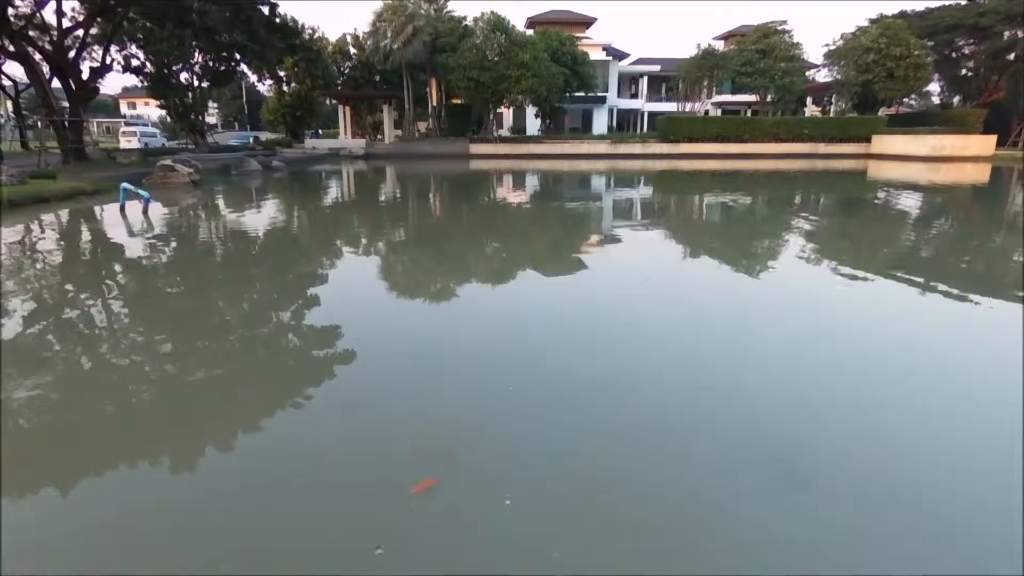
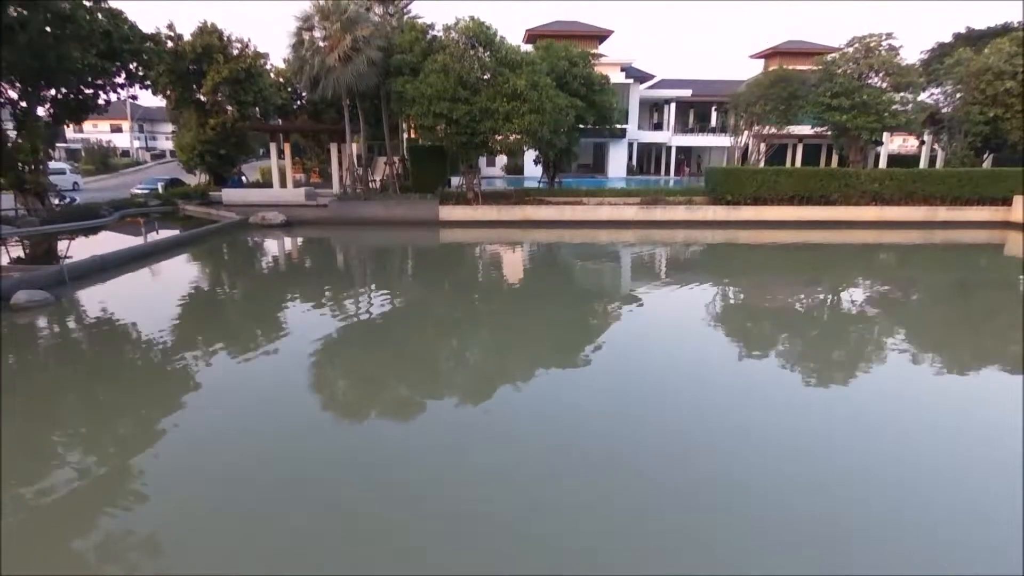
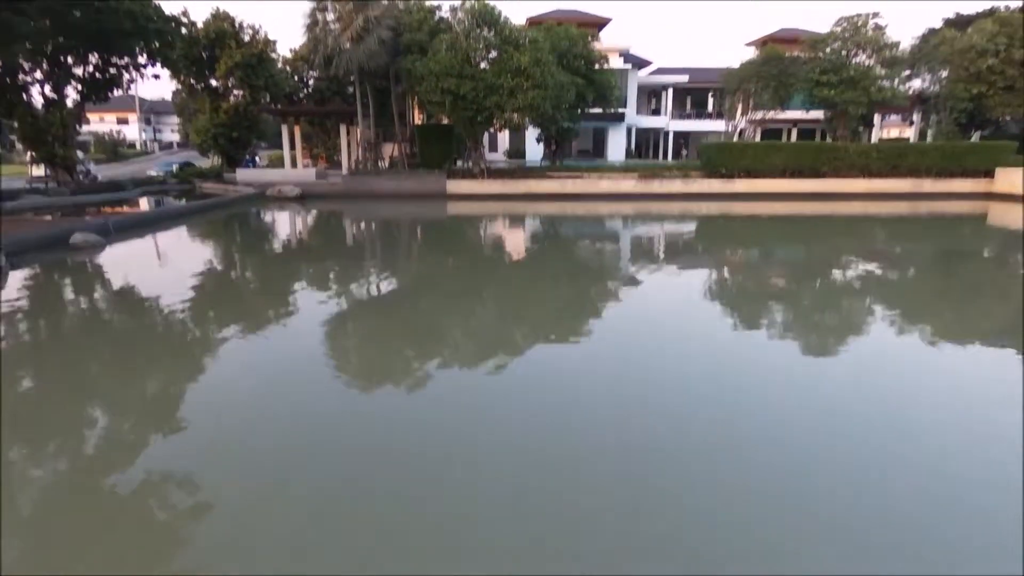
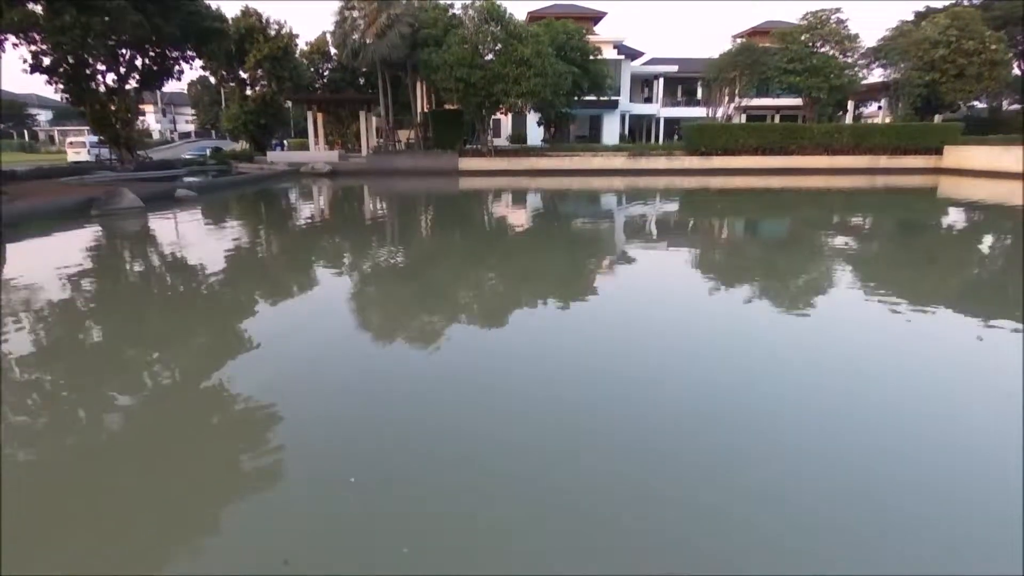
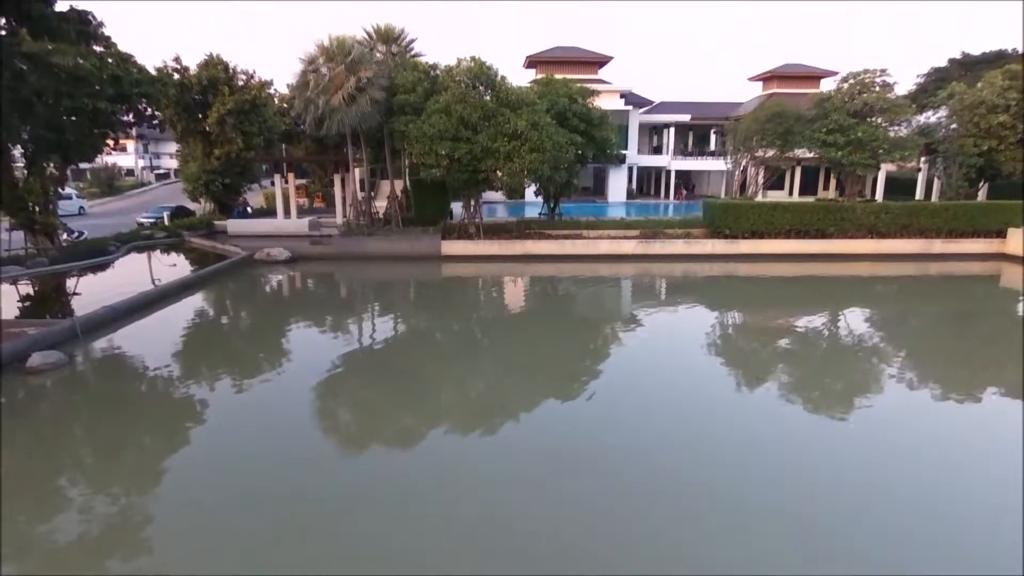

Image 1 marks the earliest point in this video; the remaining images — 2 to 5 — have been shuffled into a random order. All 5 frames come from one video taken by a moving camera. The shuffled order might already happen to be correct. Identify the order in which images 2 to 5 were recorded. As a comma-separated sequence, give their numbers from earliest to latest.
4, 3, 2, 5
